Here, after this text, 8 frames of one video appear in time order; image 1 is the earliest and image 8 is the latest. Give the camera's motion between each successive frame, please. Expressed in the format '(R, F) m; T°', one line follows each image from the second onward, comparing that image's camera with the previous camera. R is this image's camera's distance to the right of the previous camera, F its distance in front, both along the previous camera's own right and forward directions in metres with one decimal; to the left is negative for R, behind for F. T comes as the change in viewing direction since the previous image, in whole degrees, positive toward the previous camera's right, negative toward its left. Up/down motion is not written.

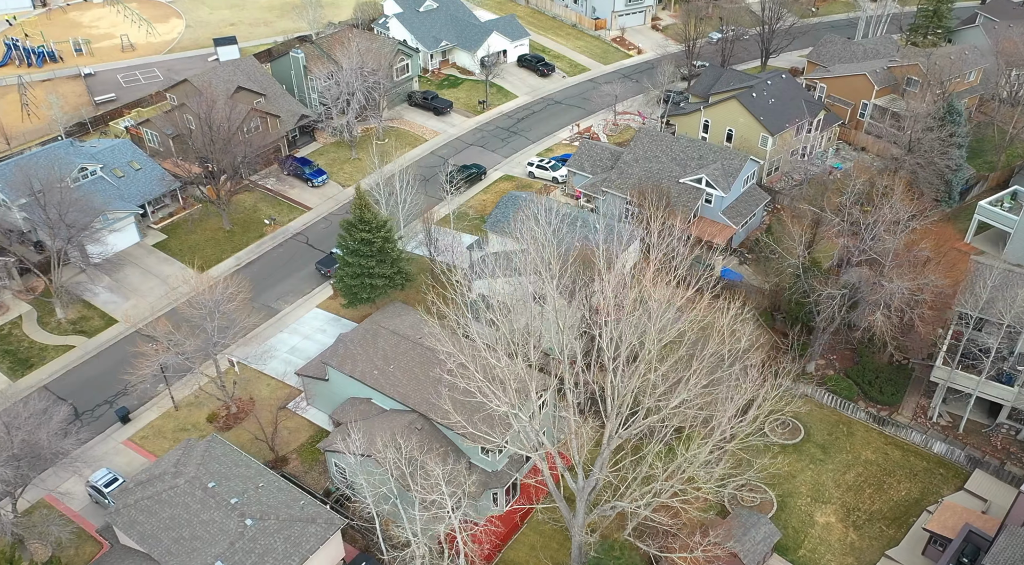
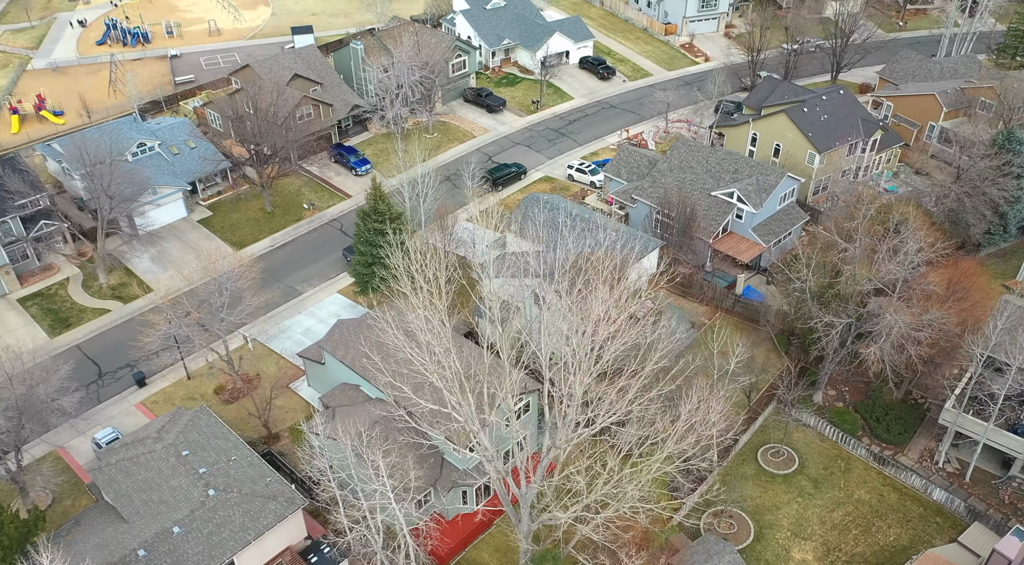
(+4.2, +0.2) m; -7°
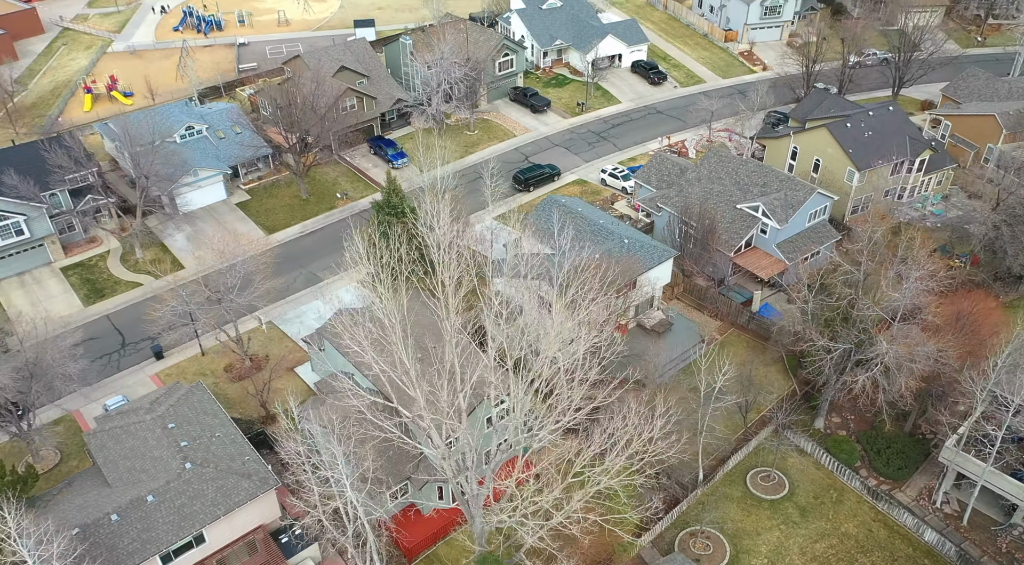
(+3.5, +0.2) m; -6°
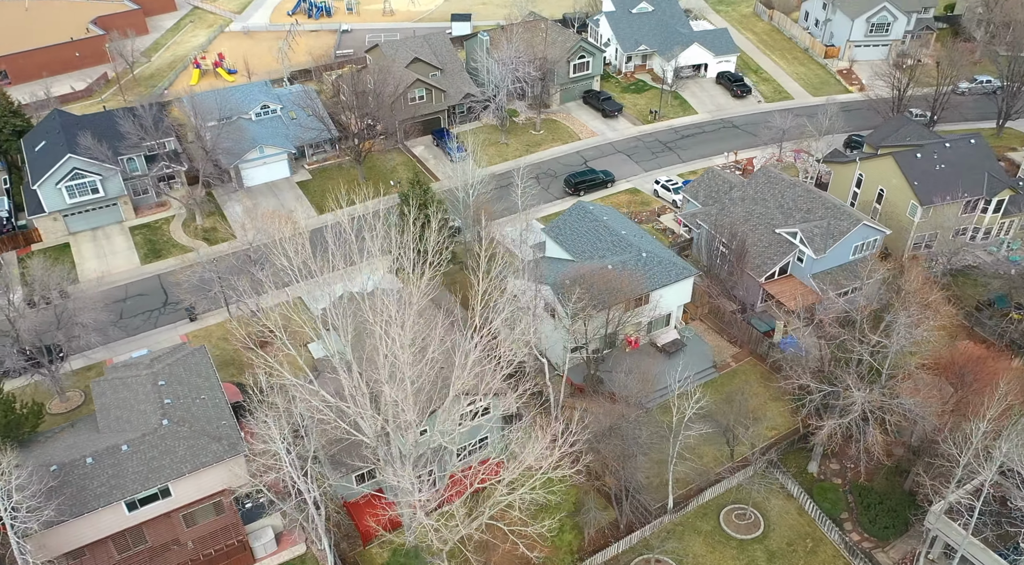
(+5.5, +0.5) m; -9°
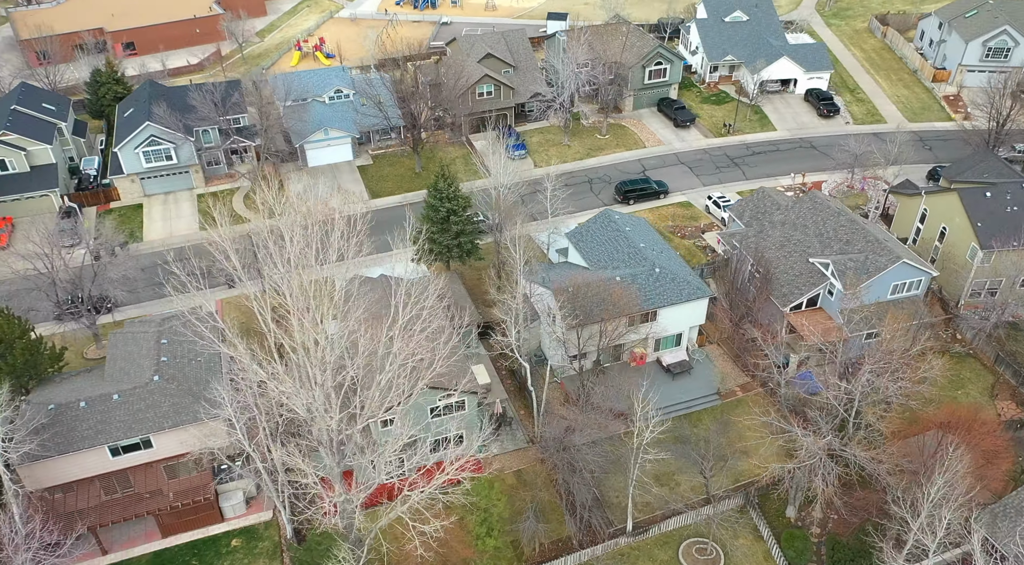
(+5.5, +0.5) m; -9°
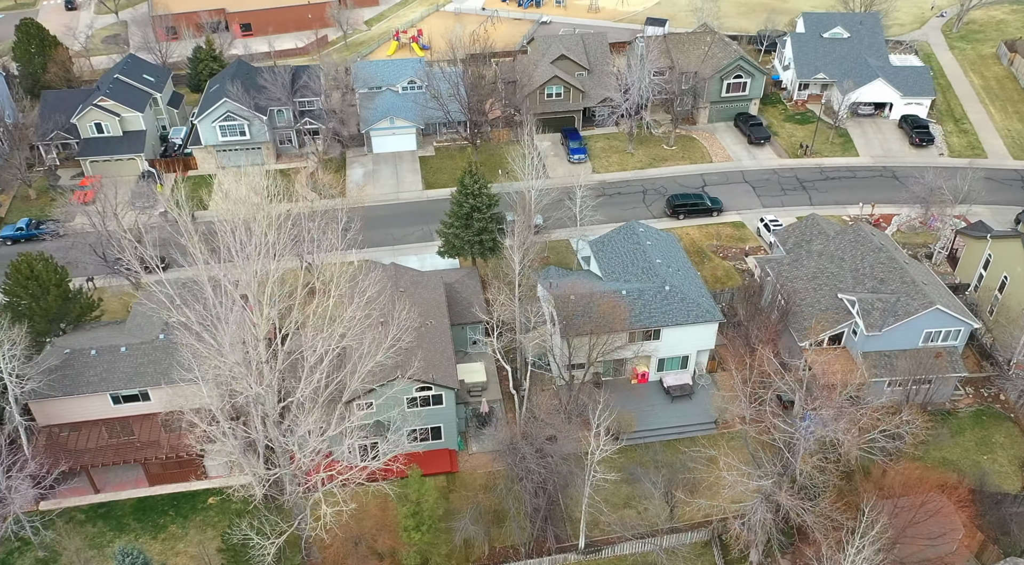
(+5.6, +0.6) m; -9°
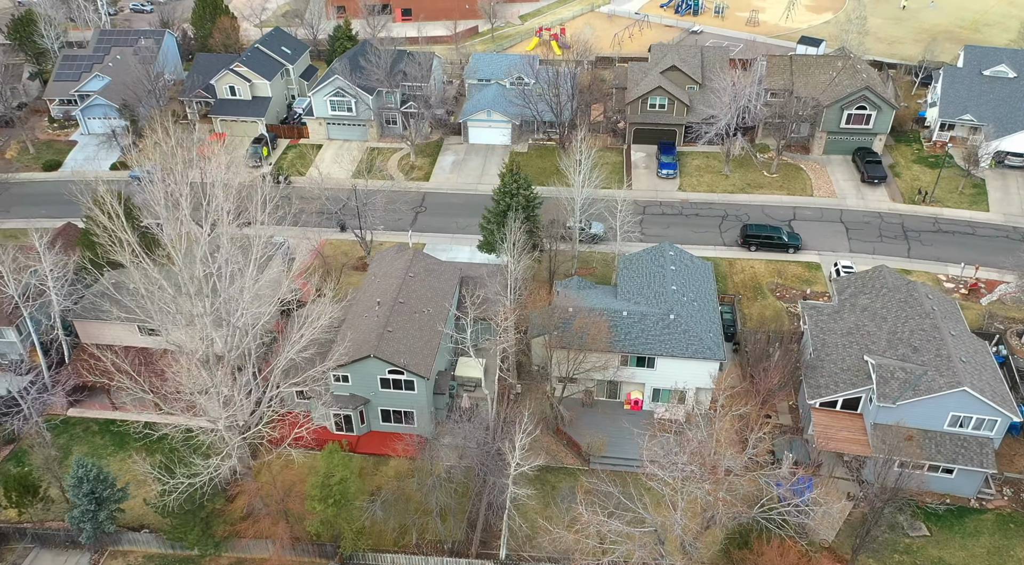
(+8.2, +1.2) m; -13°
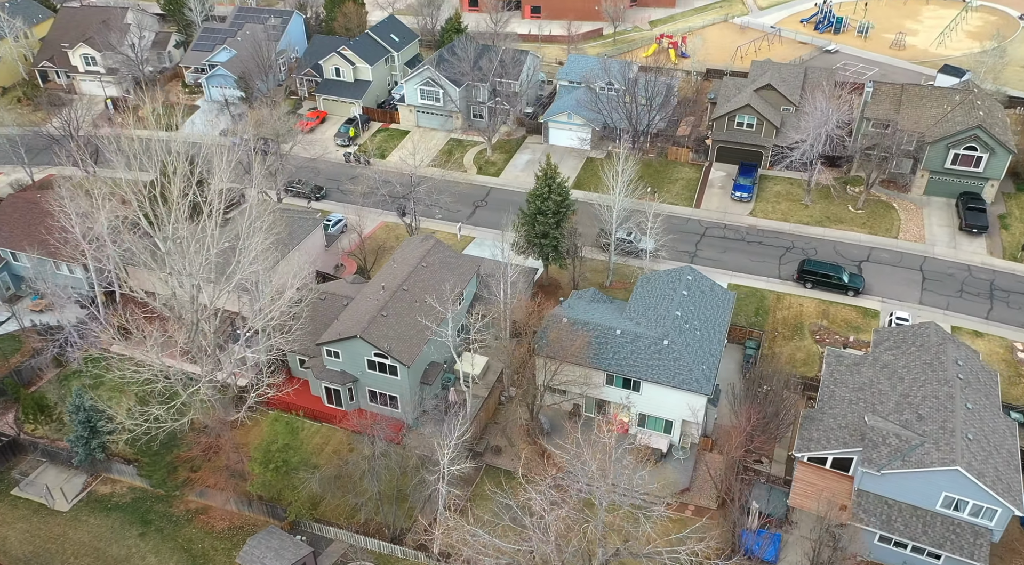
(+6.8, +0.9) m; -11°
